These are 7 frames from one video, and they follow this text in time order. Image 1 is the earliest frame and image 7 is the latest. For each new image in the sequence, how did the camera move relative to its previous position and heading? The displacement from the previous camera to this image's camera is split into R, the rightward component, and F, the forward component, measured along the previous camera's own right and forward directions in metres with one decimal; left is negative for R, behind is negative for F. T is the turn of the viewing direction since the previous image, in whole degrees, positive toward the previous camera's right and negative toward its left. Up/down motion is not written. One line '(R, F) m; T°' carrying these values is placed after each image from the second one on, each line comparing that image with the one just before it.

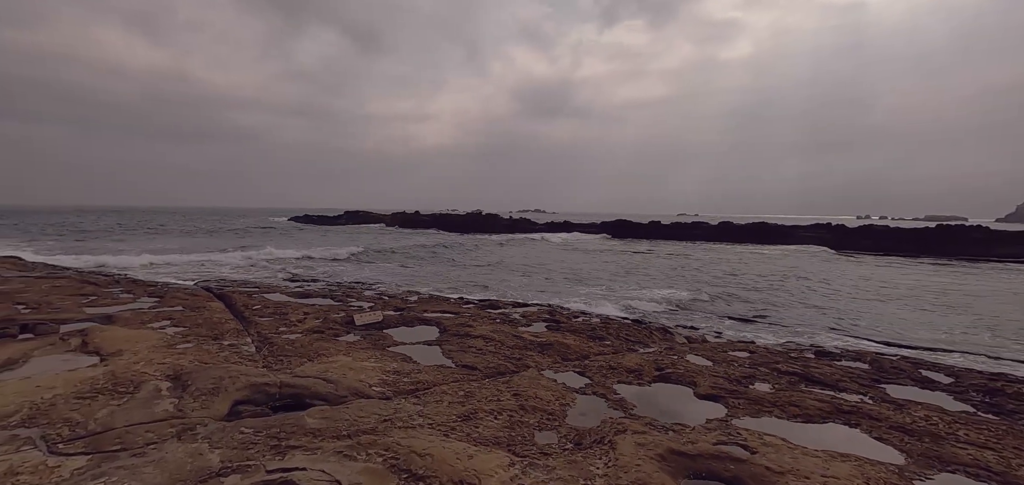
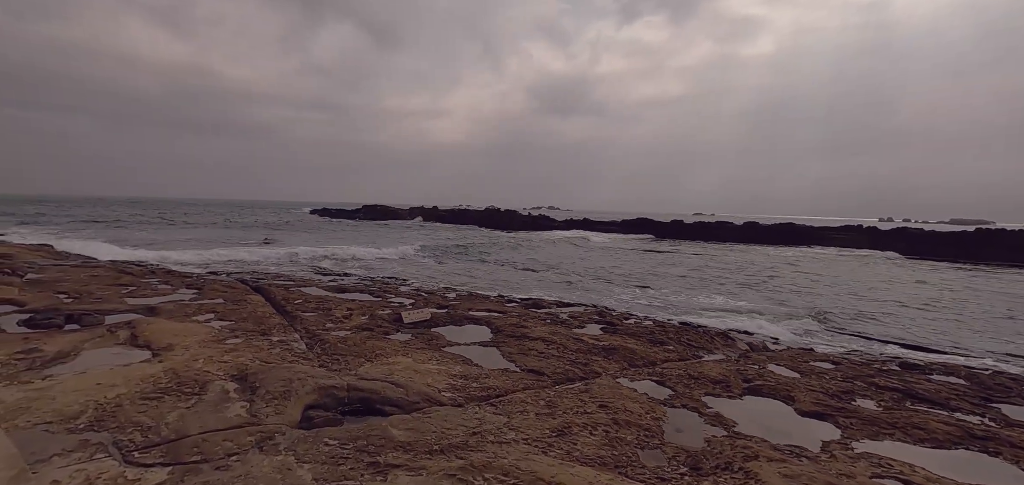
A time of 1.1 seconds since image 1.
(-0.8, +0.4) m; -2°
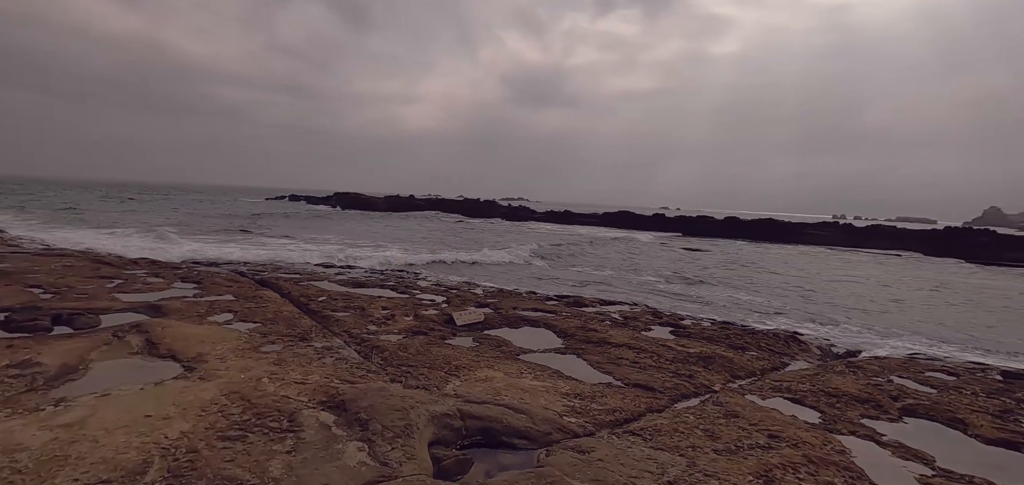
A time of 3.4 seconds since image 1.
(-1.6, +1.1) m; +4°
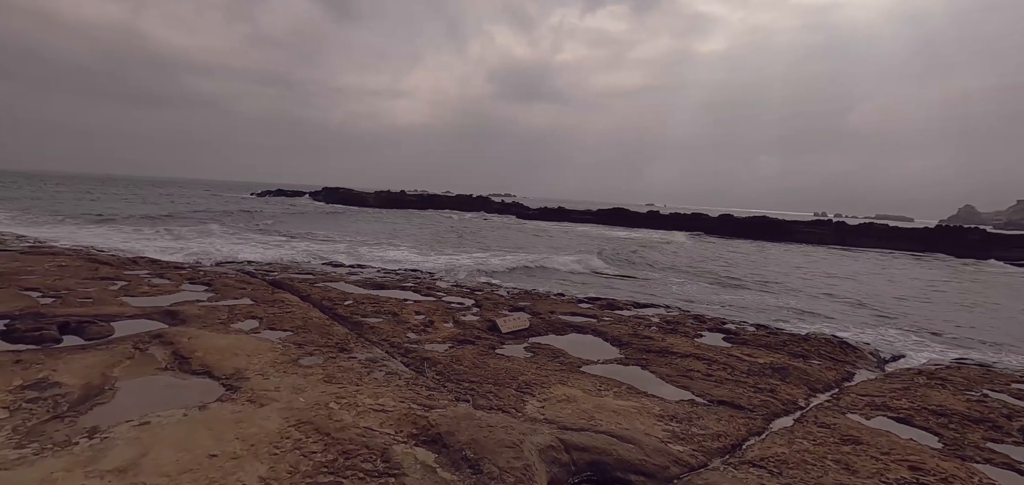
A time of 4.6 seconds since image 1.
(-0.9, +0.6) m; +2°
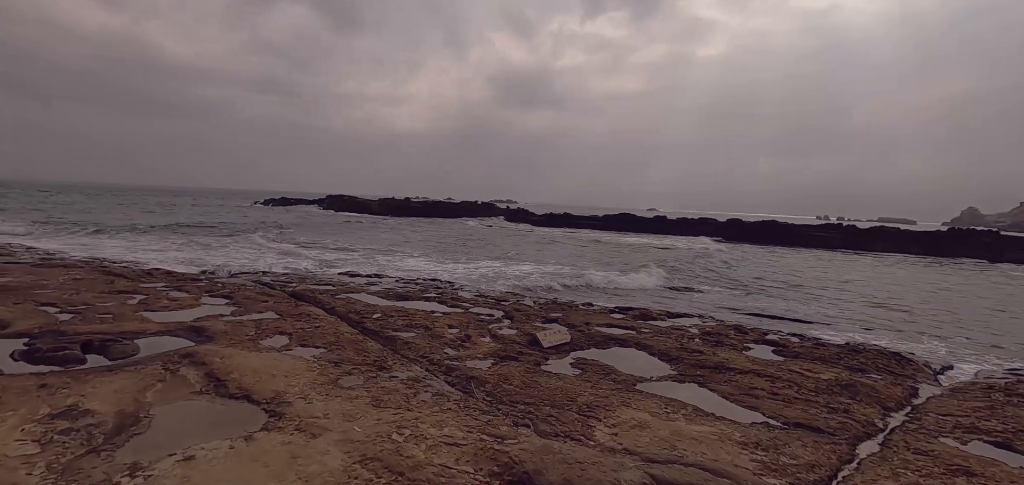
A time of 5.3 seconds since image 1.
(-0.6, +0.4) m; 0°
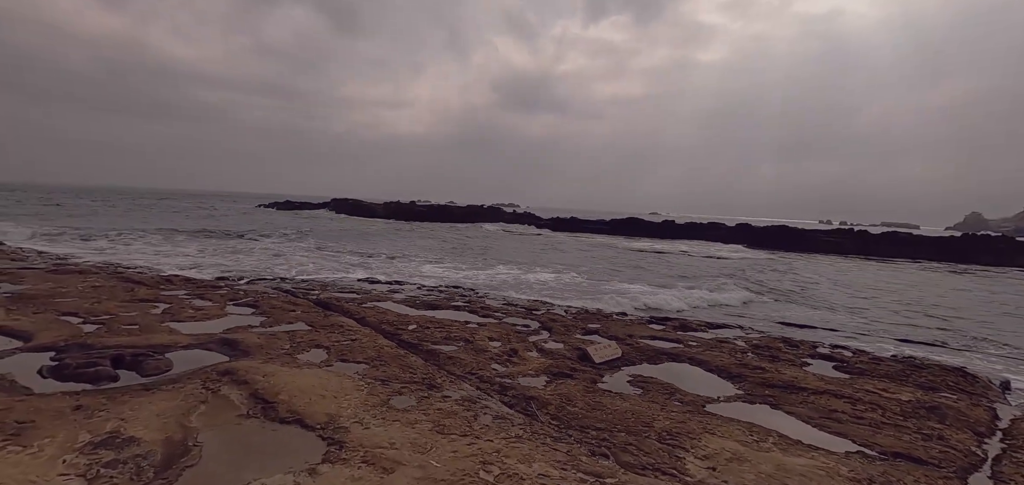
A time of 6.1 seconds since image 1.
(-0.7, +0.4) m; 0°
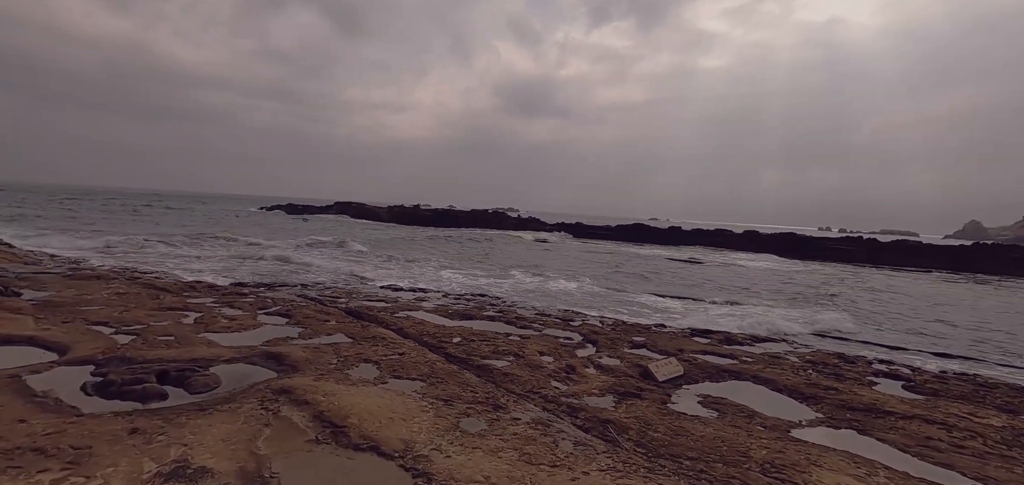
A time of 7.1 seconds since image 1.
(-0.8, +0.3) m; 0°
